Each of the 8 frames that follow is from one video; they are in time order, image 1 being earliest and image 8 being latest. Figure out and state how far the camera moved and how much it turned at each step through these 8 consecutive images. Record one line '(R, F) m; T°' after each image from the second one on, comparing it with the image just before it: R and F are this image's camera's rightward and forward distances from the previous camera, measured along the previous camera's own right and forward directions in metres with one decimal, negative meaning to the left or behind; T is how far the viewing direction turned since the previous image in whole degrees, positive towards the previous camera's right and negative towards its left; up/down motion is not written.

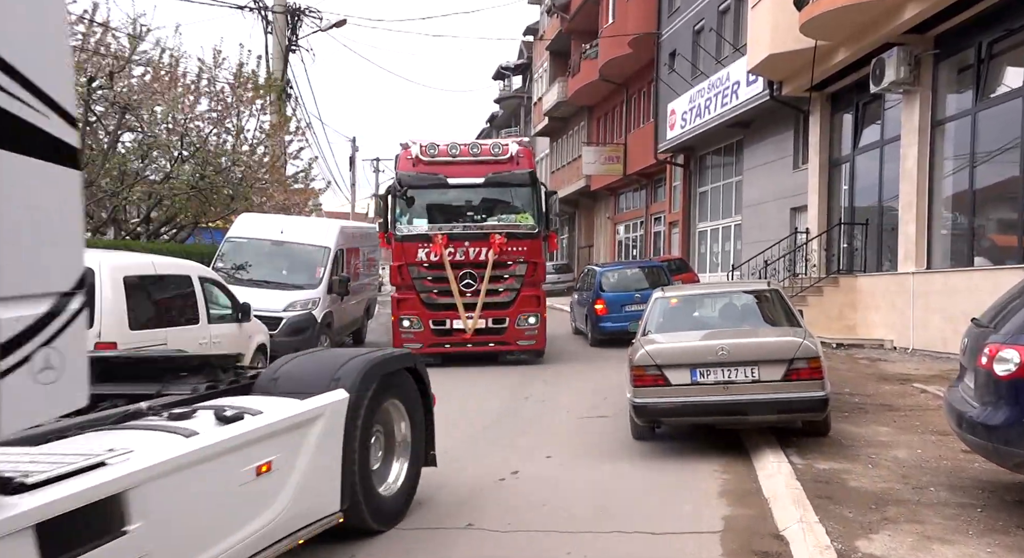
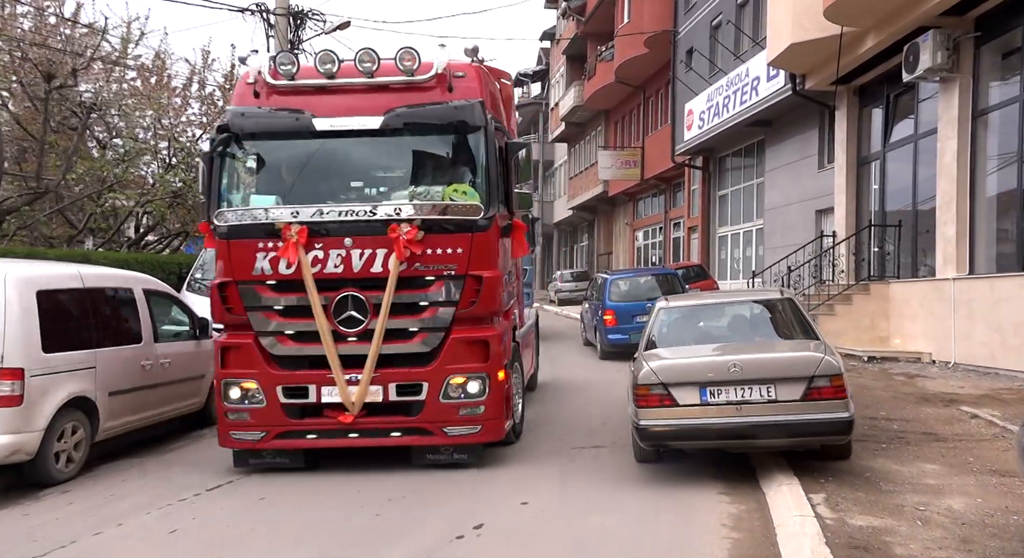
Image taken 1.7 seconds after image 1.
(+0.4, +1.2) m; -1°
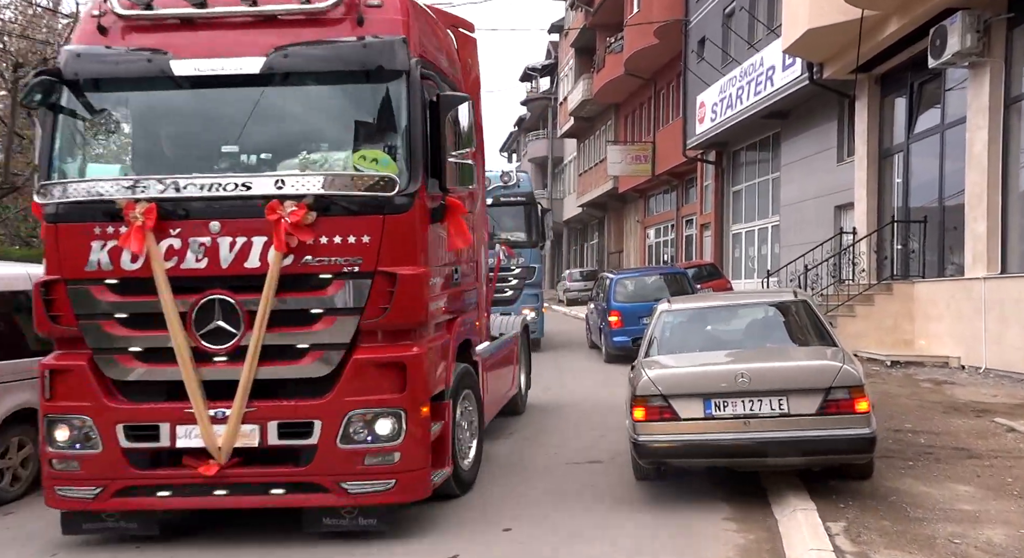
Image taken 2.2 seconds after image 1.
(+0.2, +0.8) m; -1°
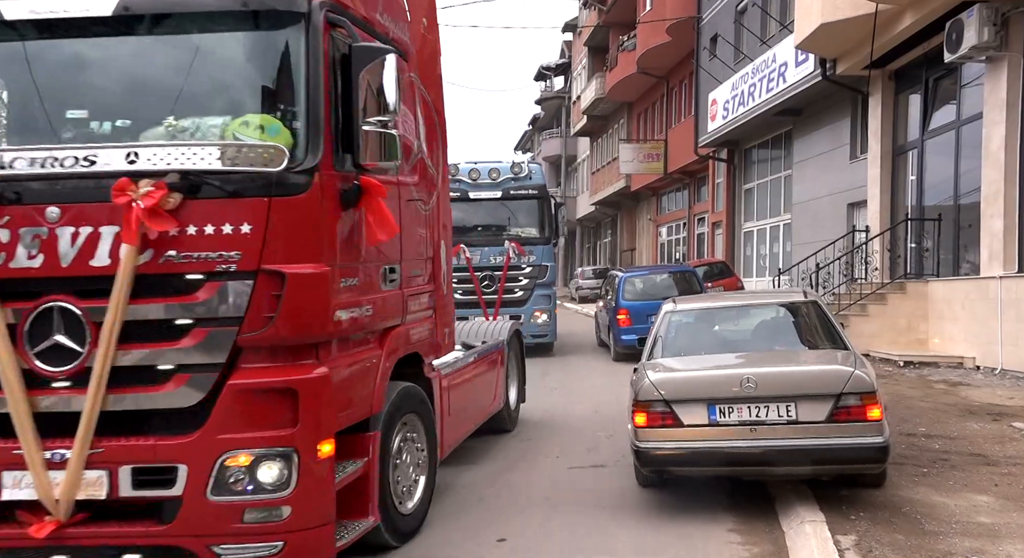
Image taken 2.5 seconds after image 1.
(+0.1, +0.2) m; -1°
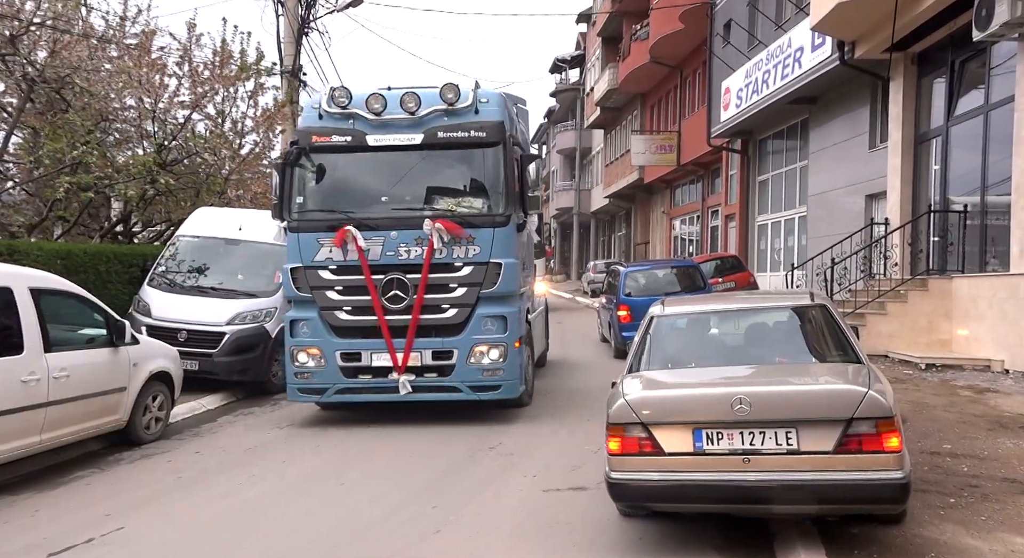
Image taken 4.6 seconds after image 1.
(+0.4, +0.9) m; -1°
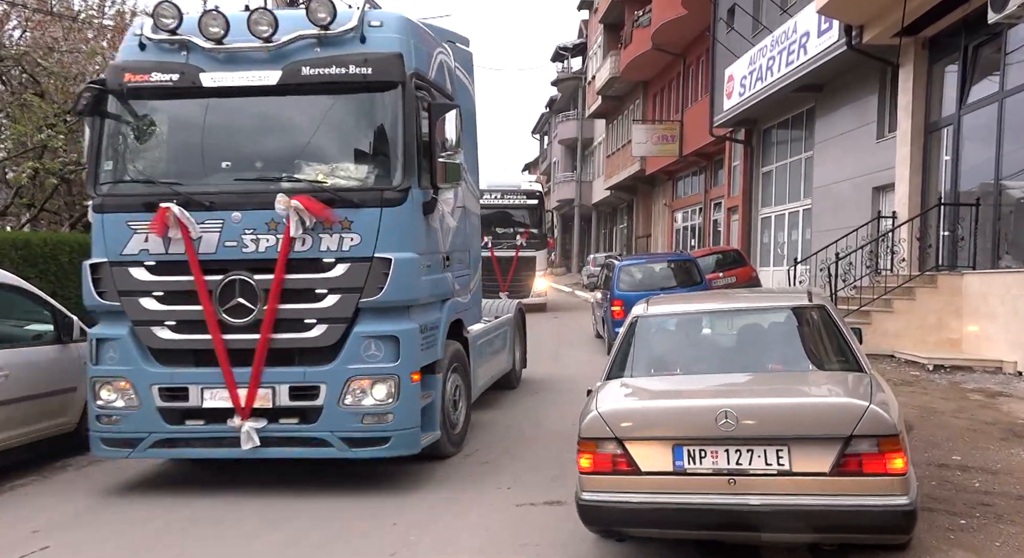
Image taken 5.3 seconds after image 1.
(+0.3, +0.6) m; 0°
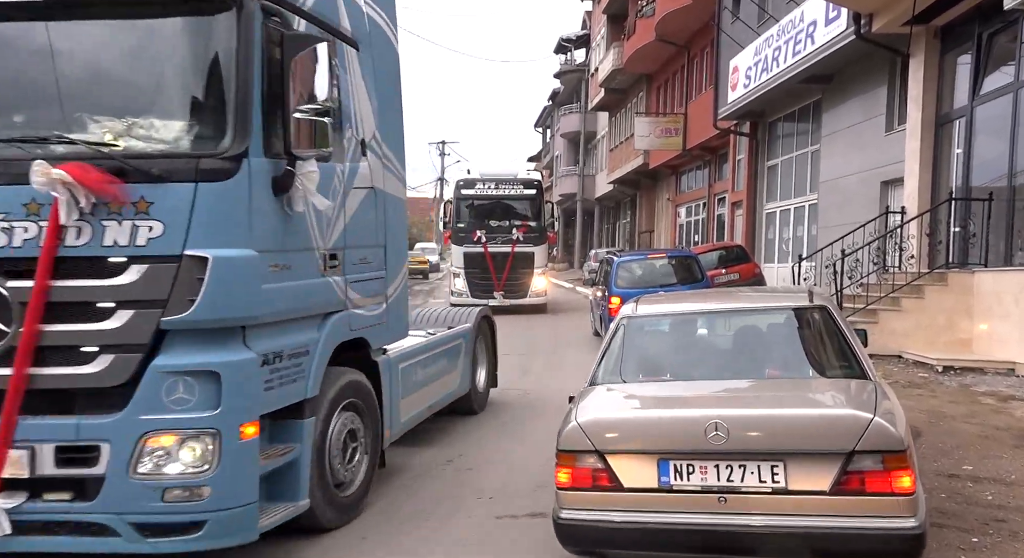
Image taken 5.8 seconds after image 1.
(+0.2, +0.4) m; 0°
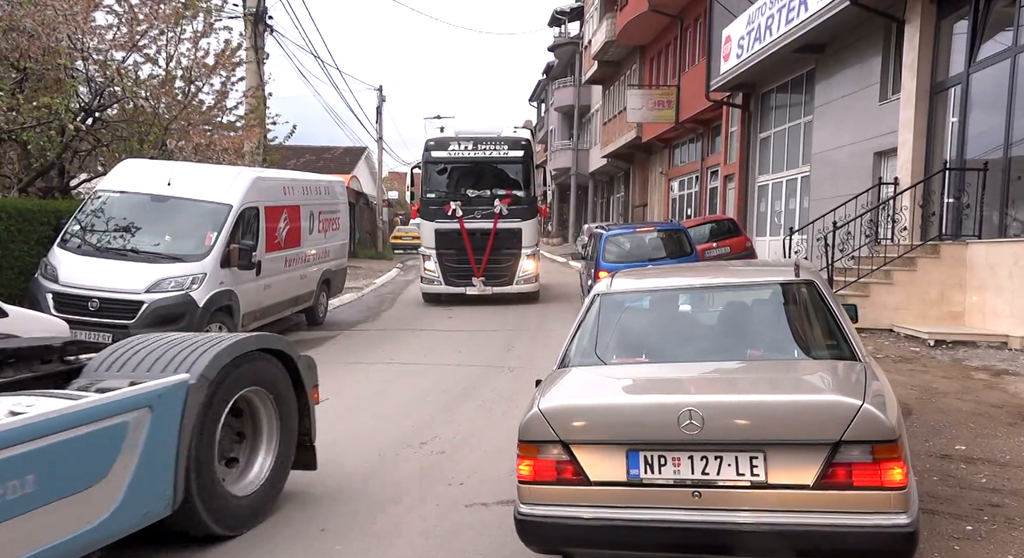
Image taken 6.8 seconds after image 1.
(+0.2, +0.4) m; 0°
